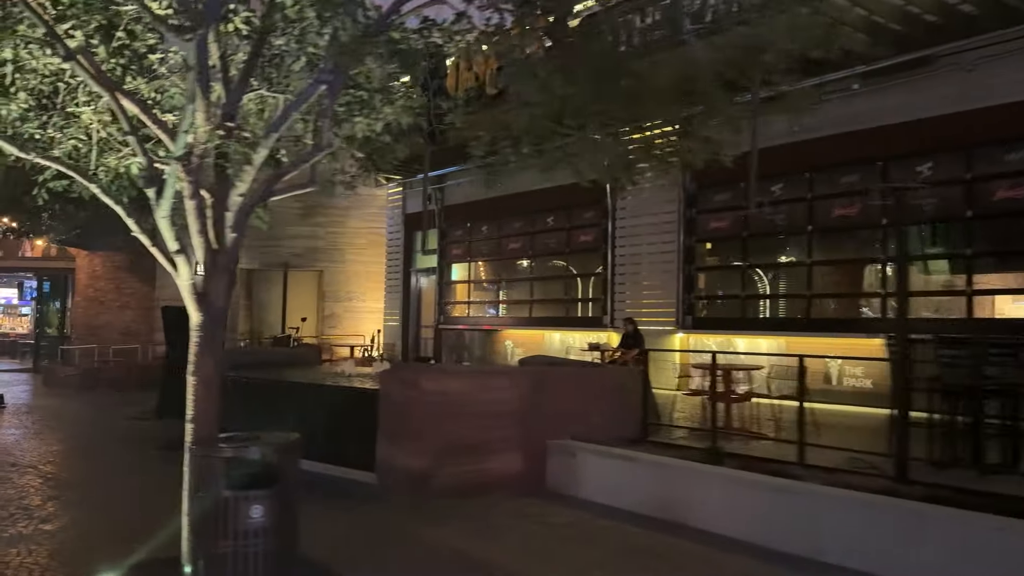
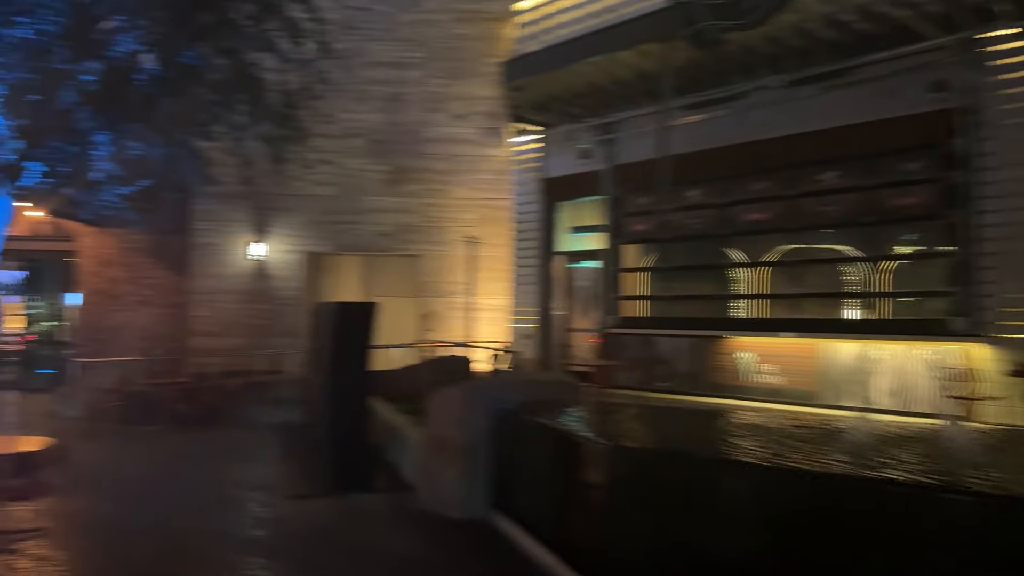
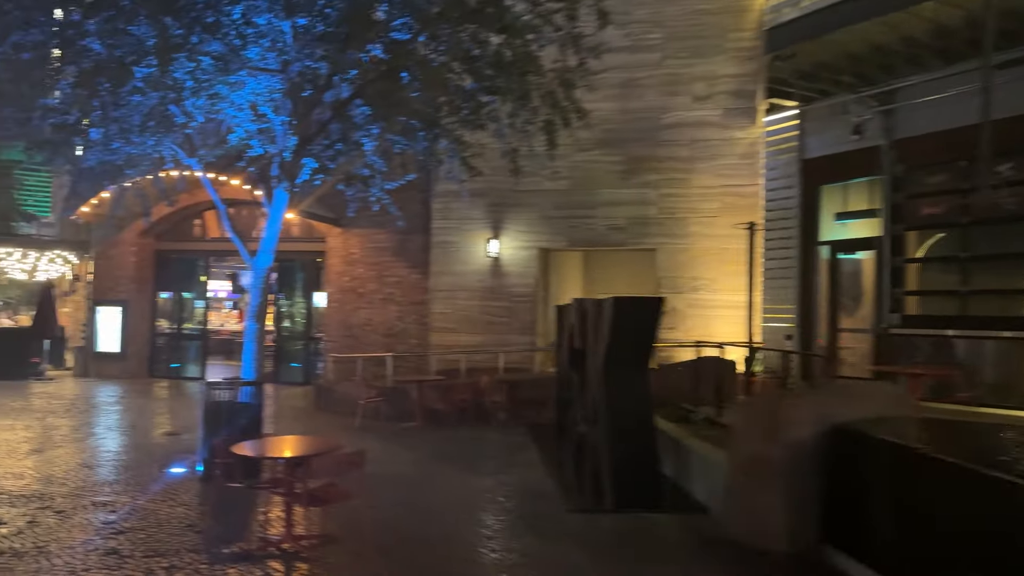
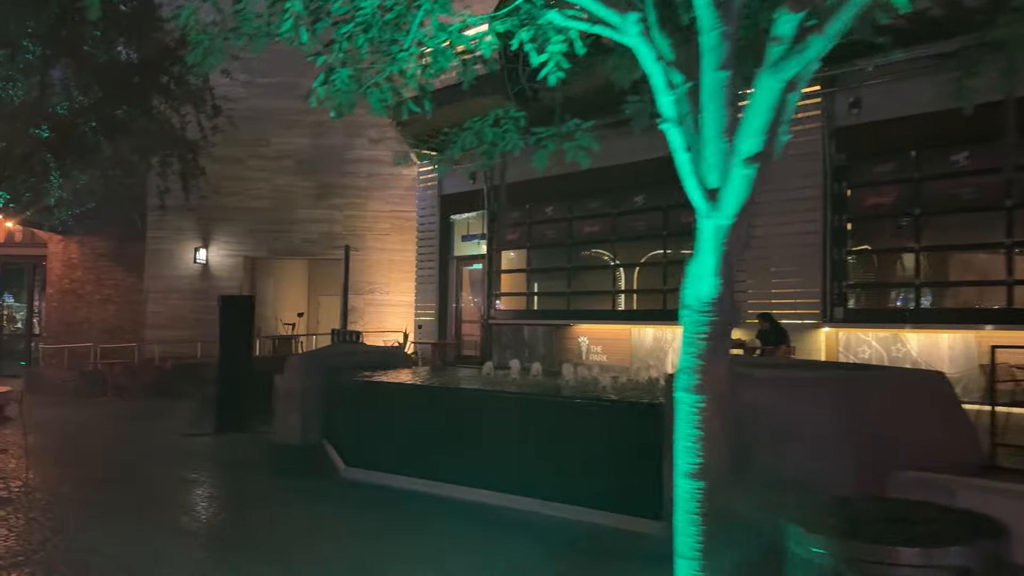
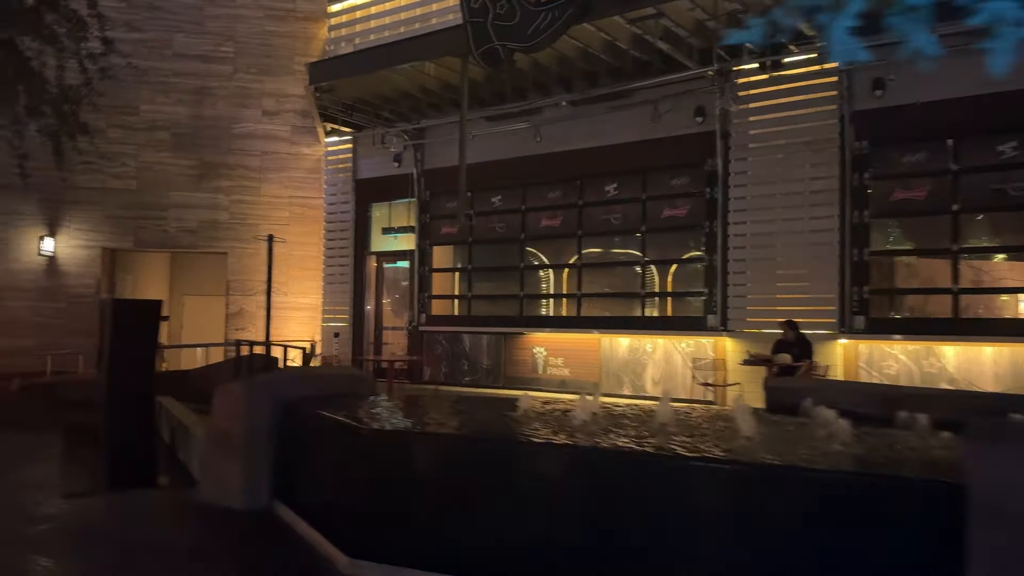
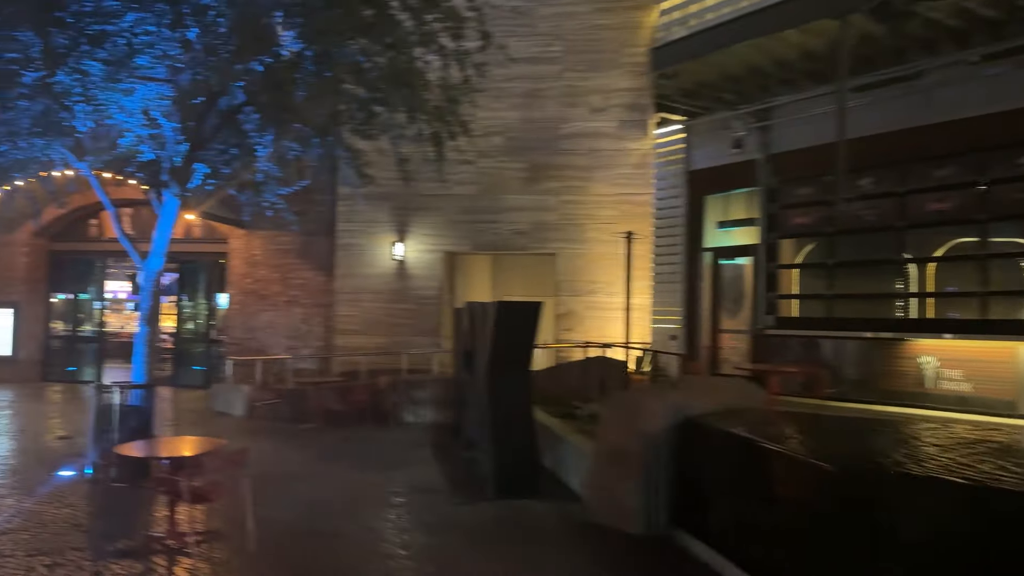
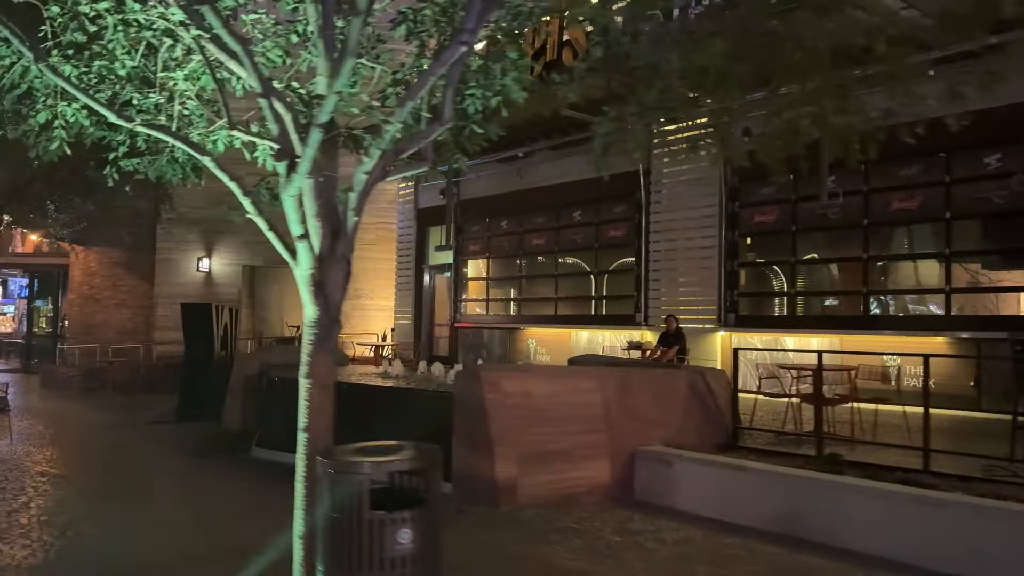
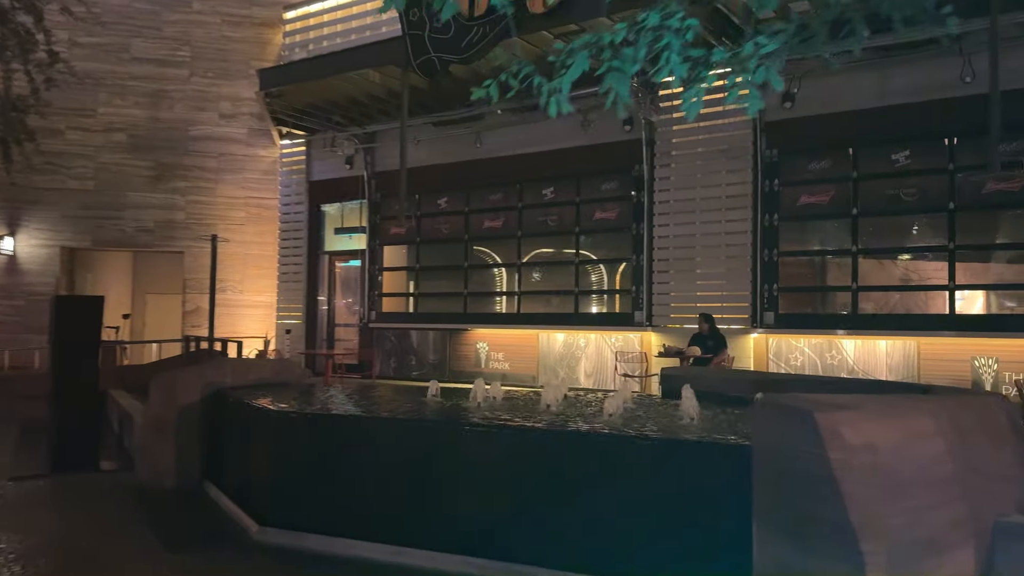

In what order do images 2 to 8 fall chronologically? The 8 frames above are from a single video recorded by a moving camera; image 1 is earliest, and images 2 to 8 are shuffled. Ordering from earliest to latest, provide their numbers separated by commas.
7, 4, 8, 5, 2, 6, 3
